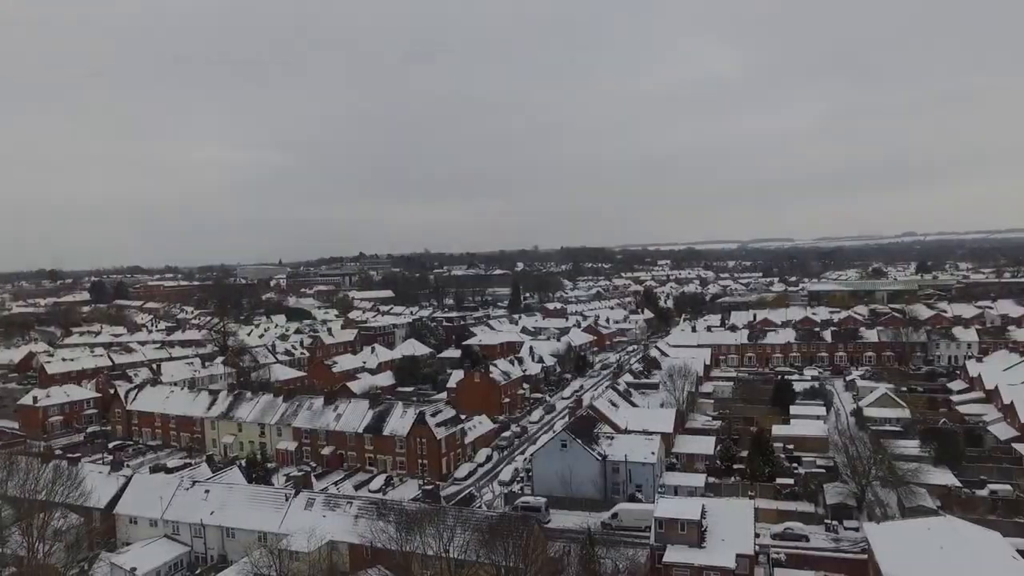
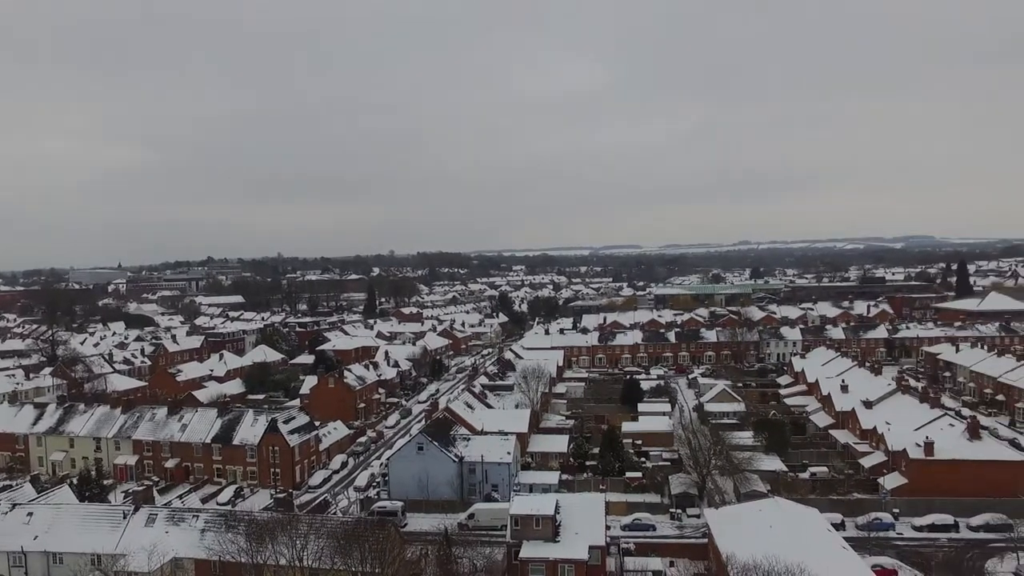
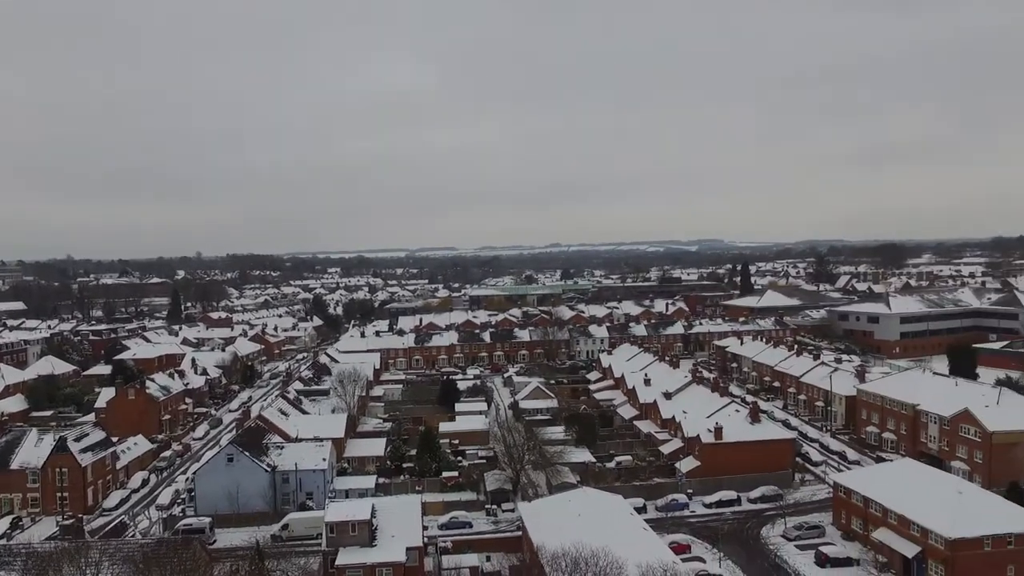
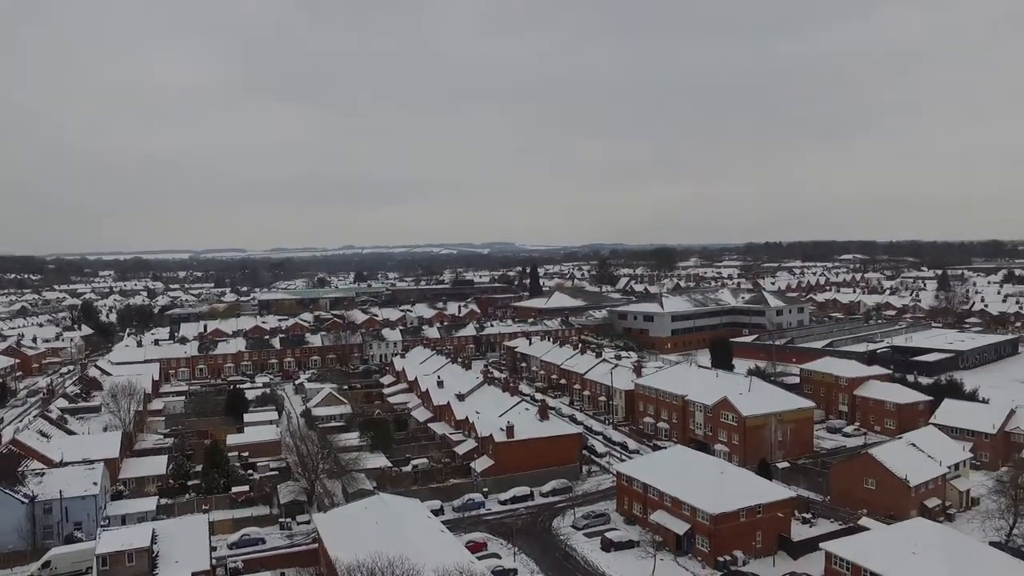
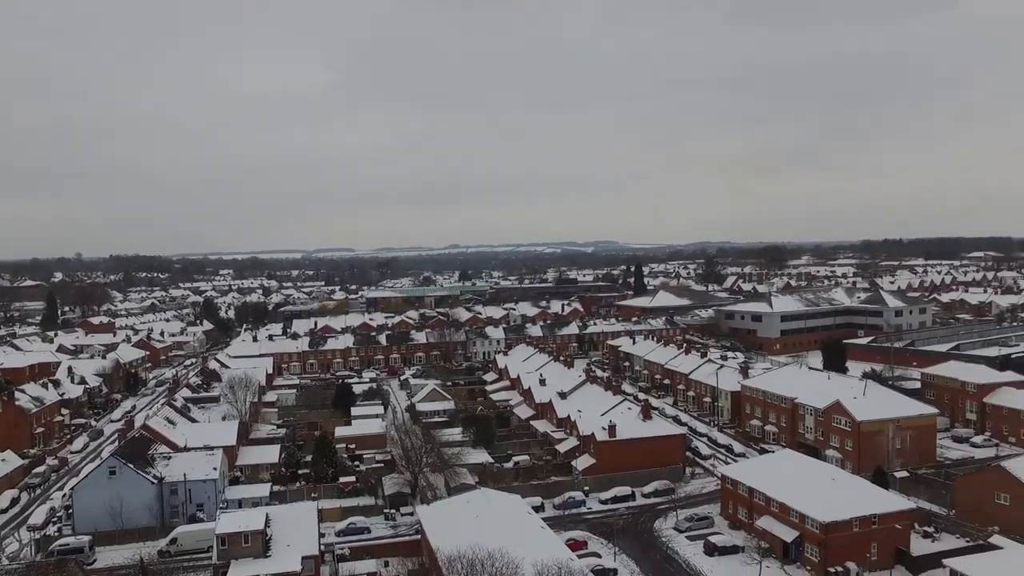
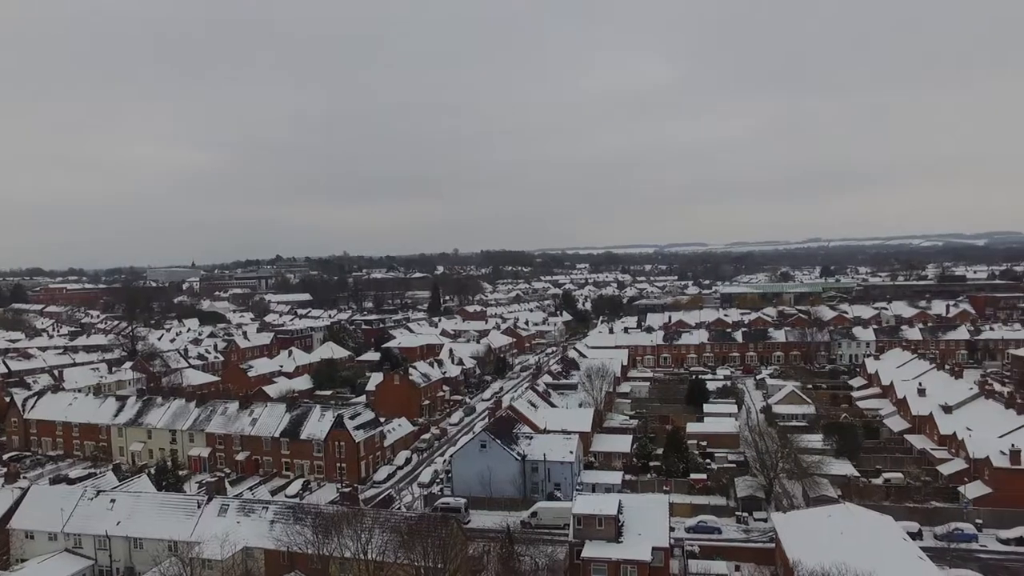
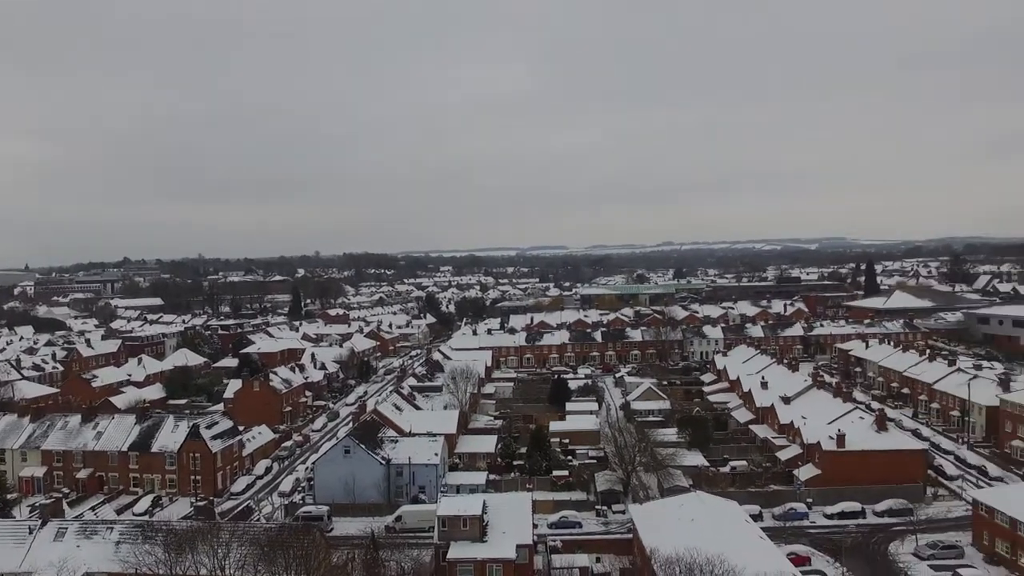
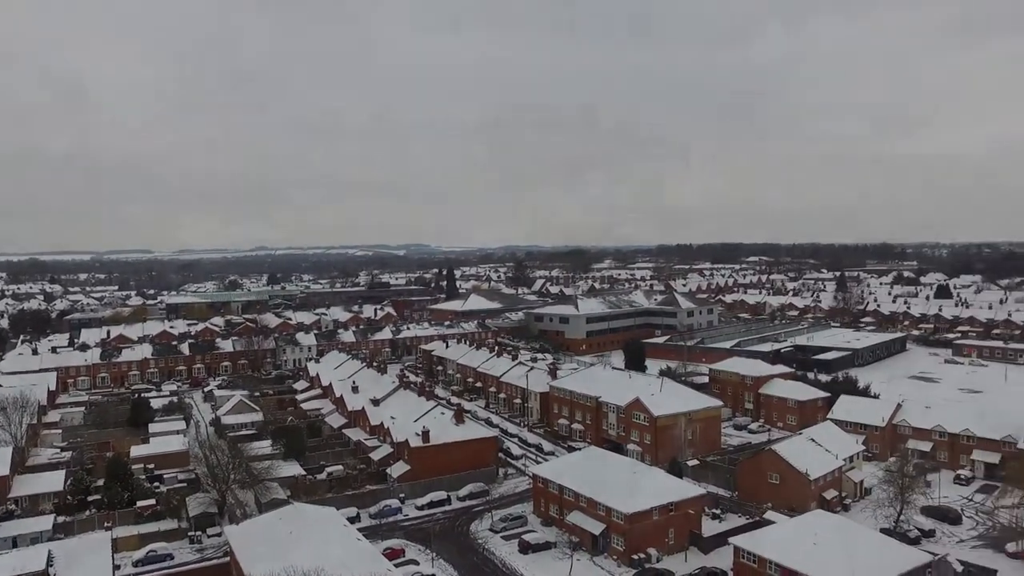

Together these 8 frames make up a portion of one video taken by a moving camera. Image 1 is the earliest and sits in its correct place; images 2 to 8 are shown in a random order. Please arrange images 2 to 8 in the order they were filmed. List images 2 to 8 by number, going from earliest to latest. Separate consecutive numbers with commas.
6, 2, 7, 3, 5, 4, 8
